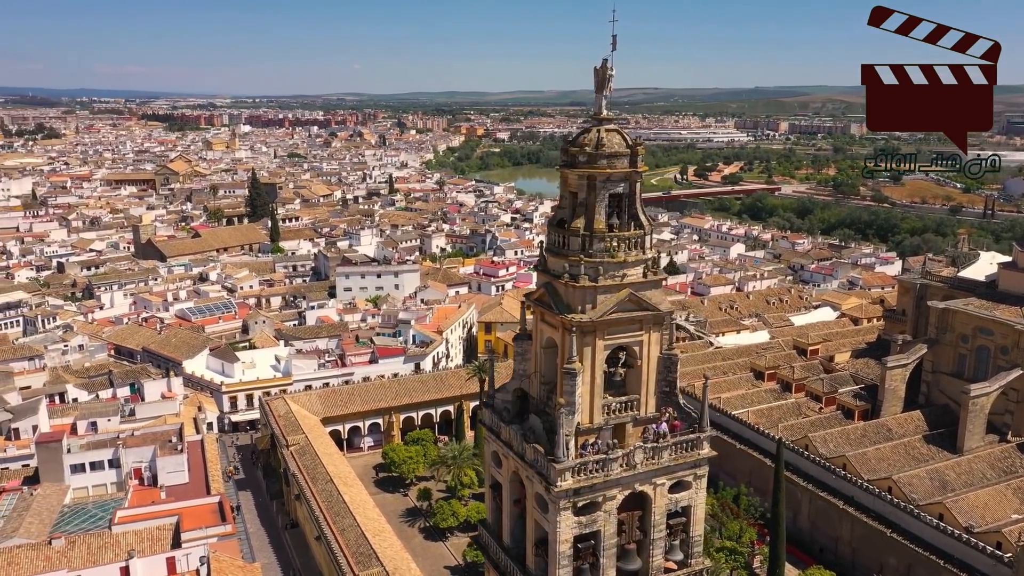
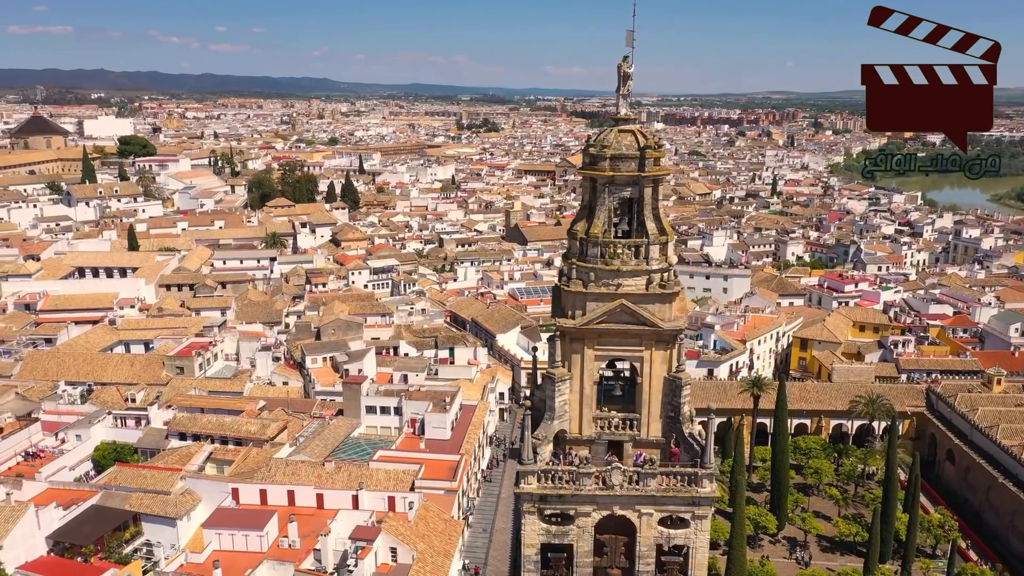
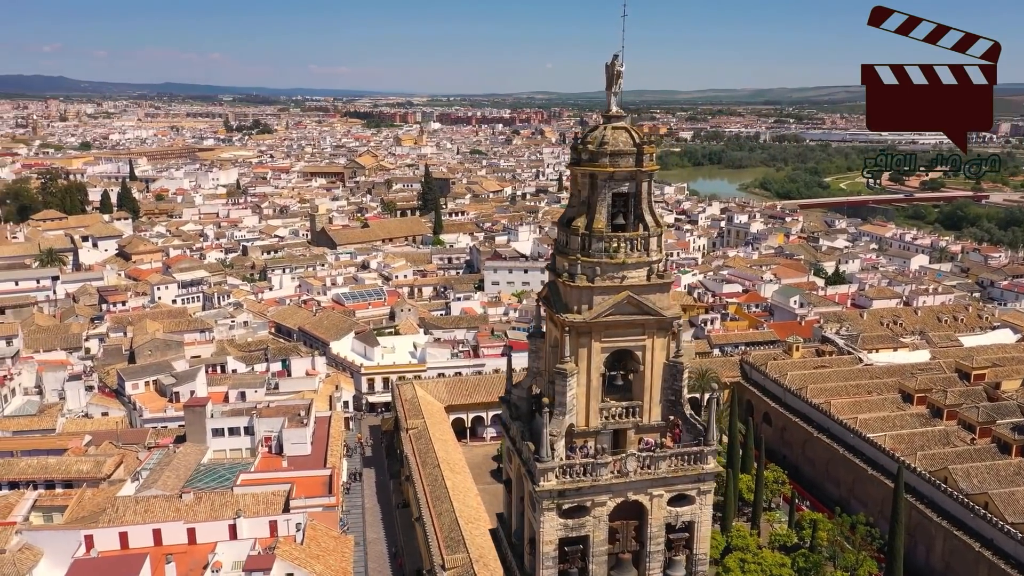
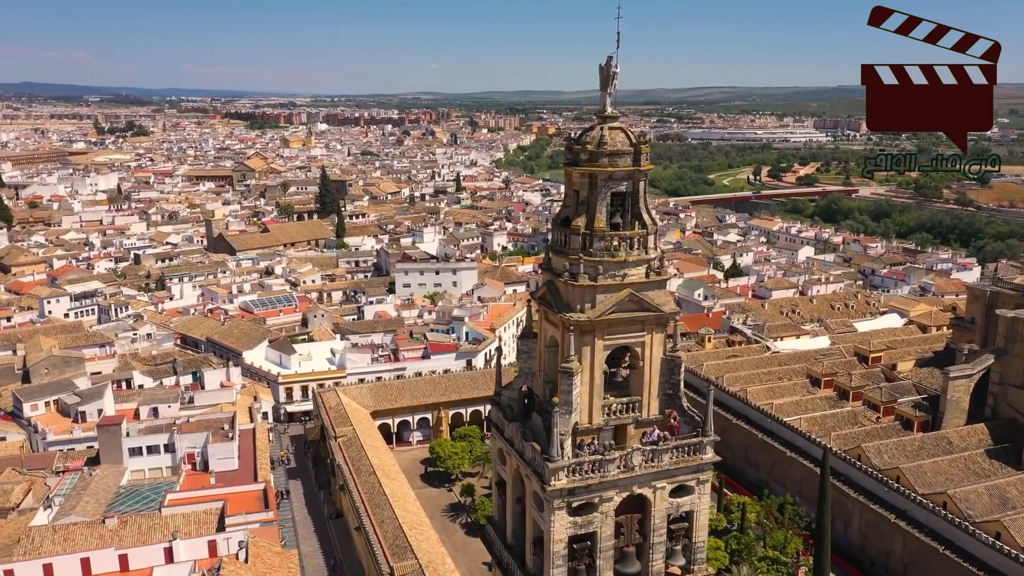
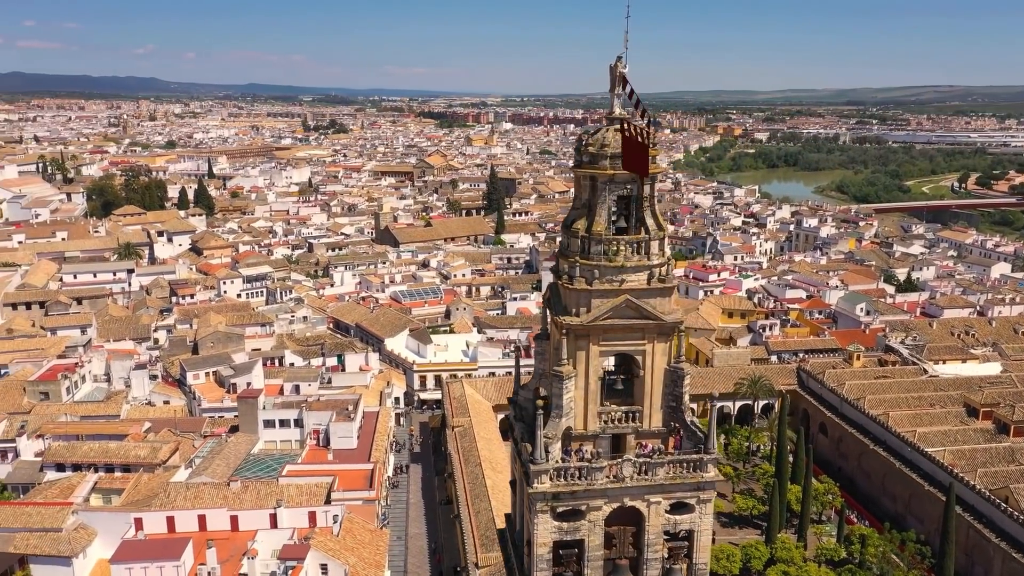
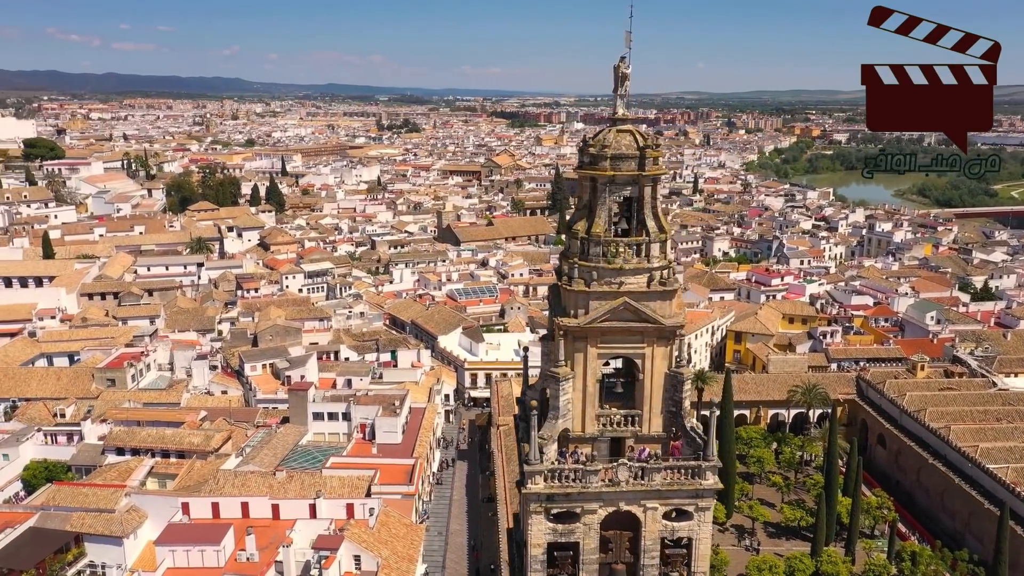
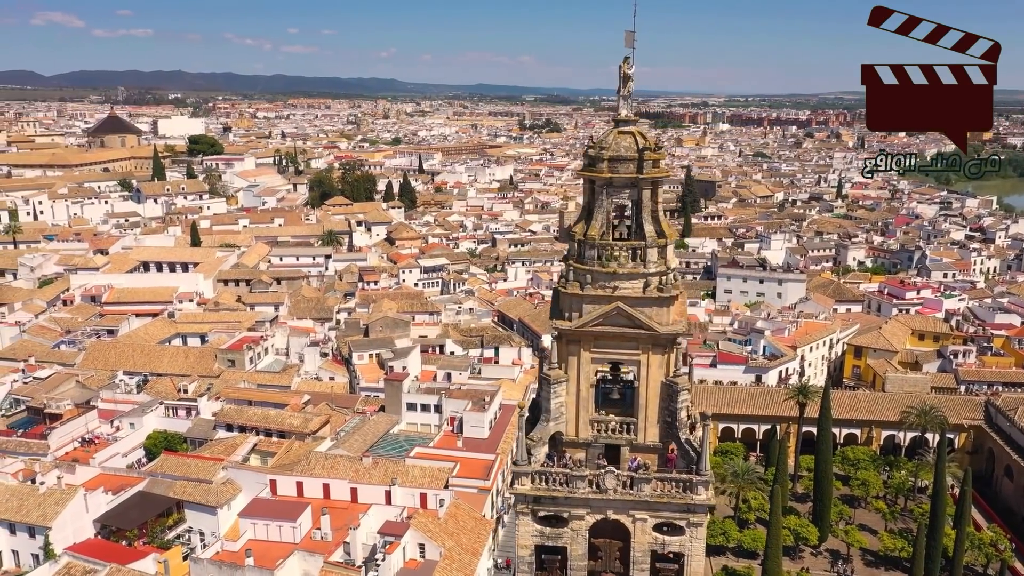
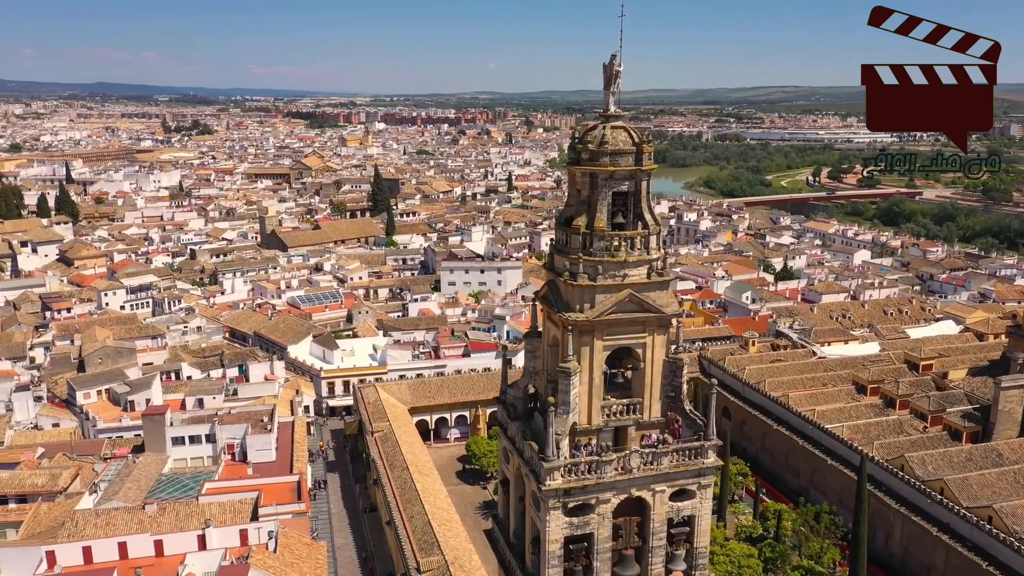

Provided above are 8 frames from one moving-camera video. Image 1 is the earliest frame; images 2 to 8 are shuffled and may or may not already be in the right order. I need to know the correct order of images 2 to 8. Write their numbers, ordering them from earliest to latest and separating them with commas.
4, 8, 3, 5, 6, 2, 7
